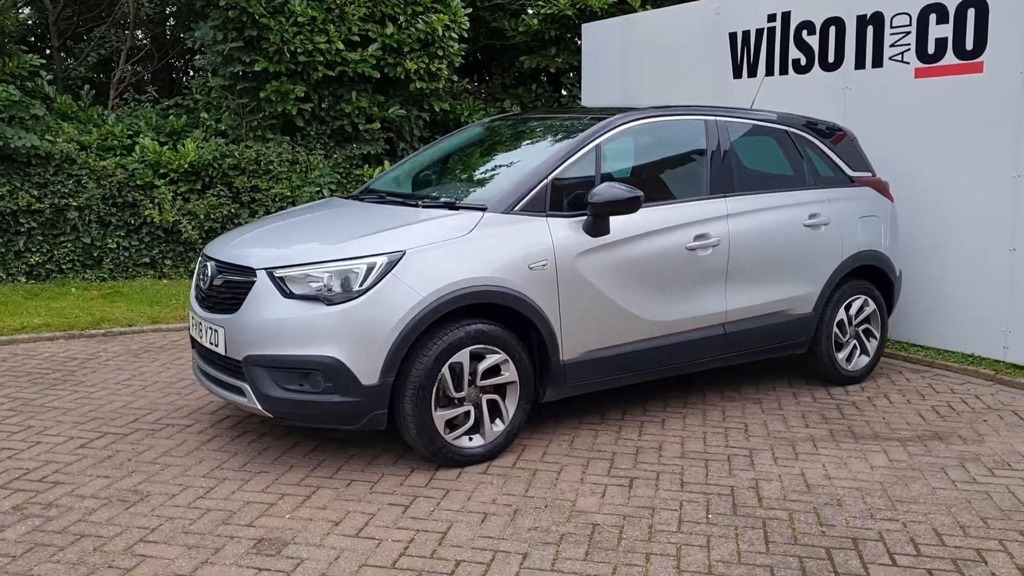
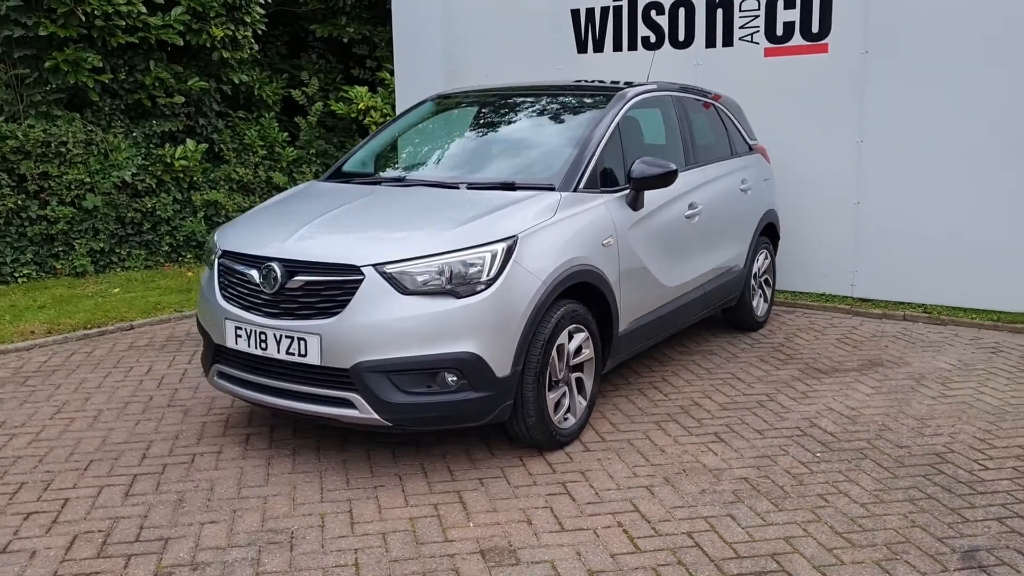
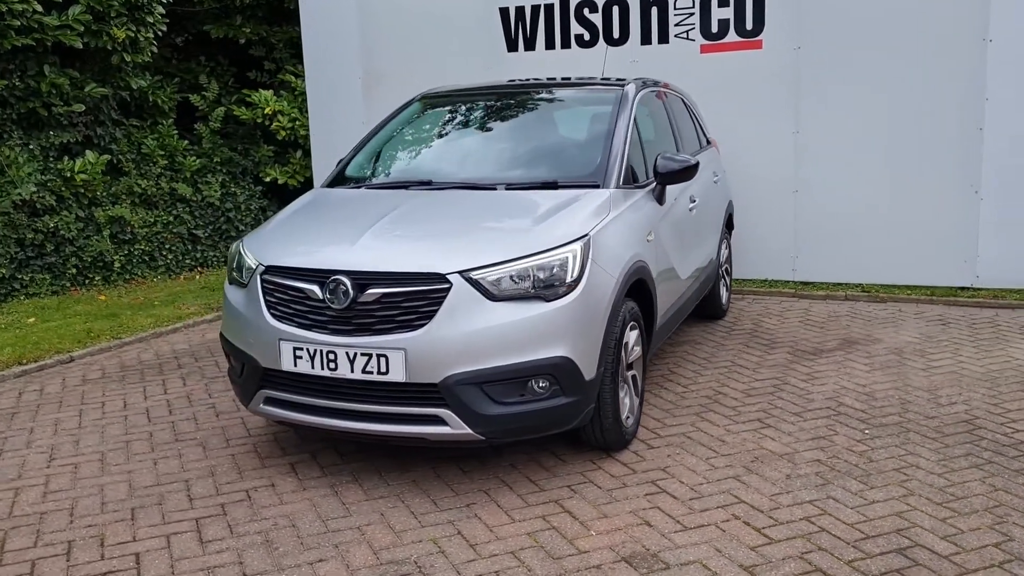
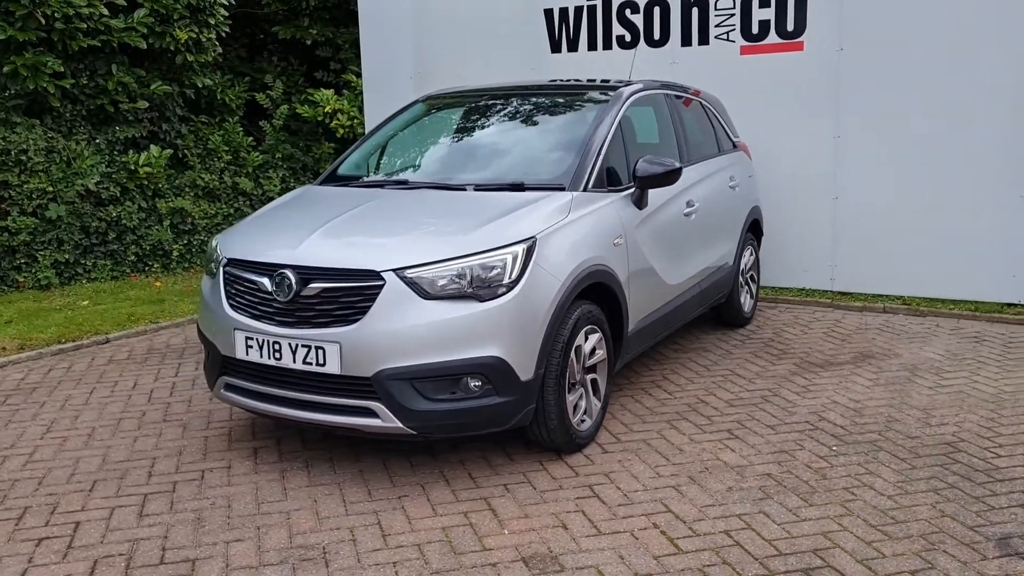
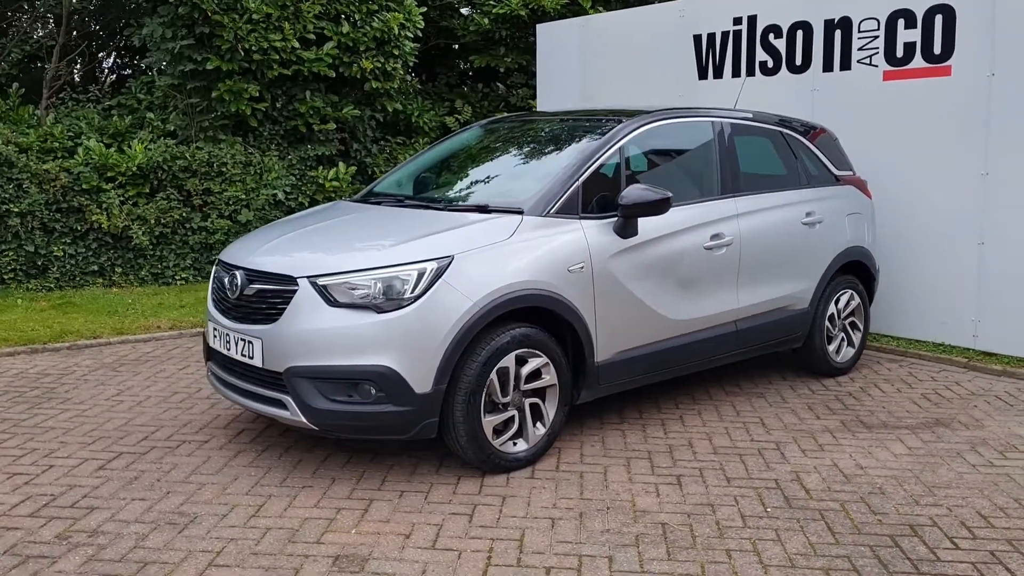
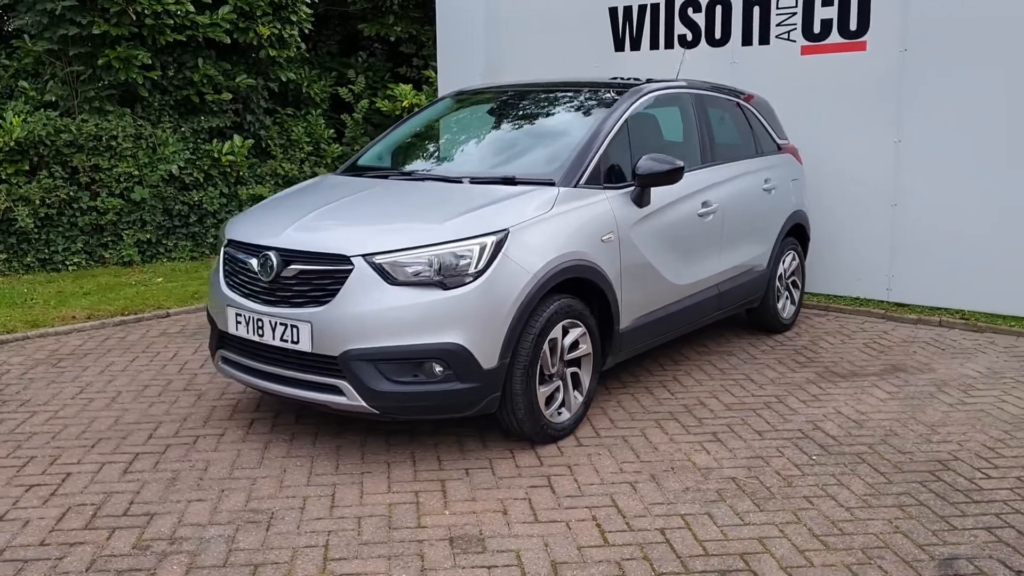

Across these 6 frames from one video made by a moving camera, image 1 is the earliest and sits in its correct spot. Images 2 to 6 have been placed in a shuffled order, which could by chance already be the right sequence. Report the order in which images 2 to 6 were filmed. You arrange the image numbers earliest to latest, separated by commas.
5, 6, 2, 4, 3
